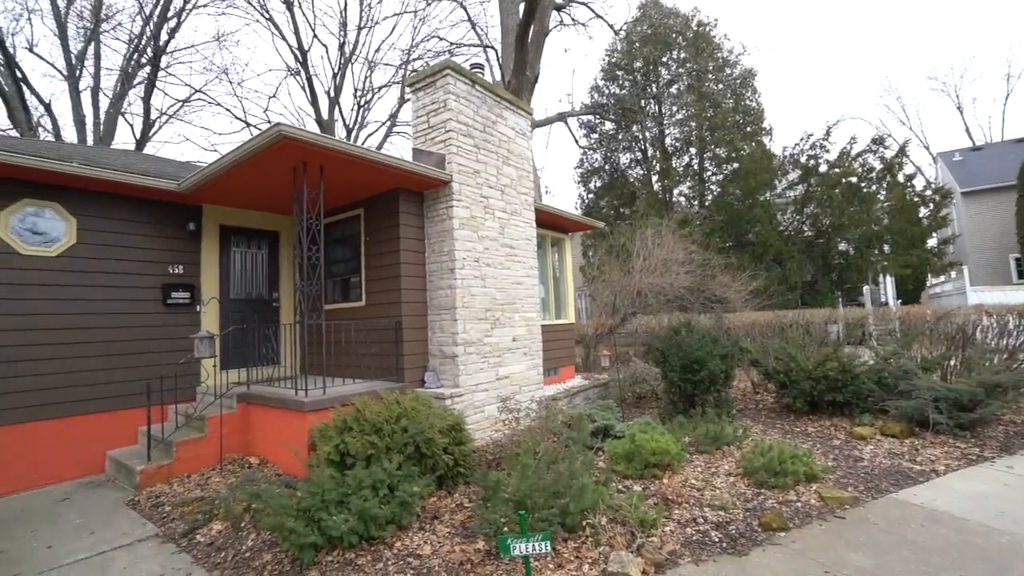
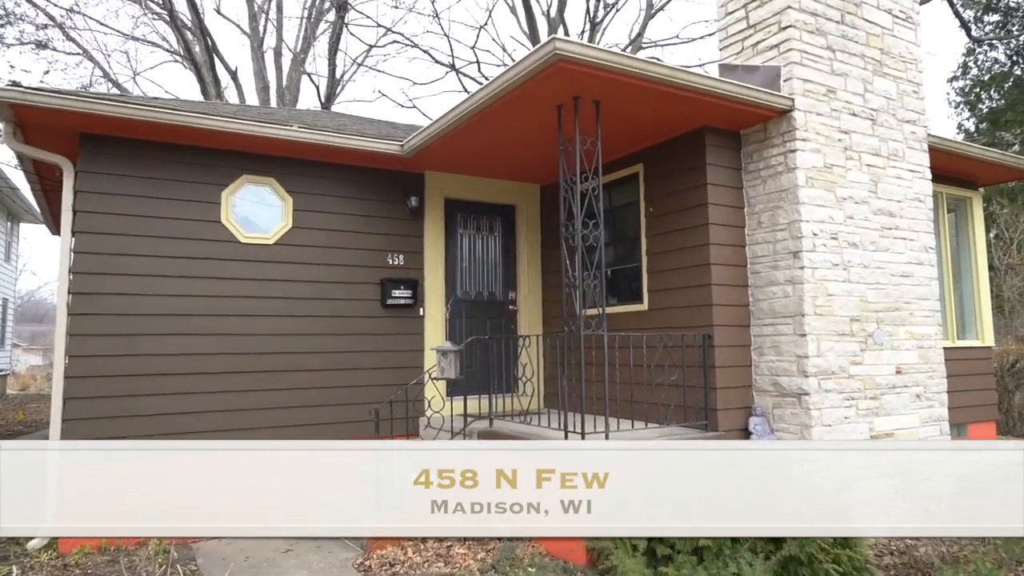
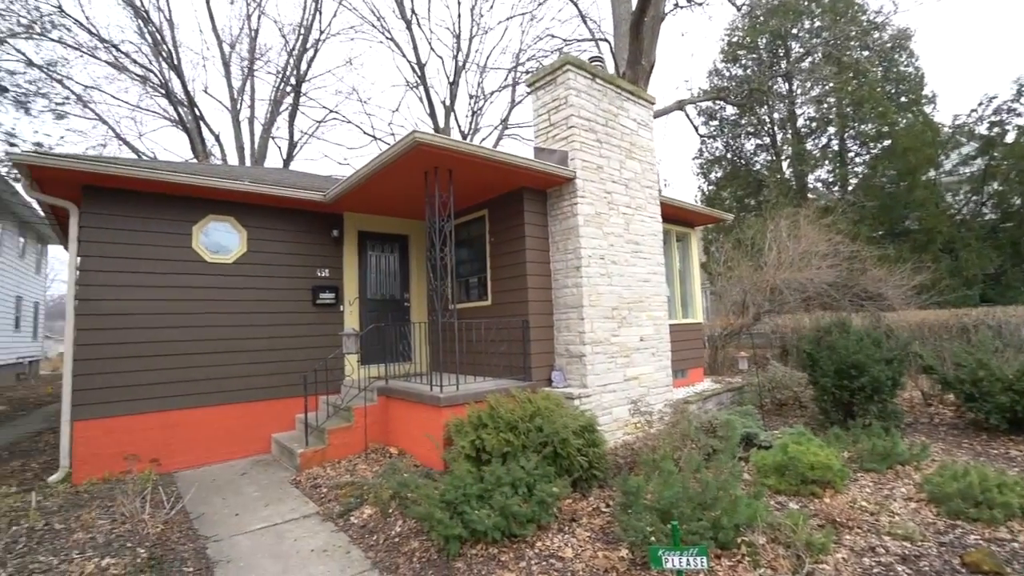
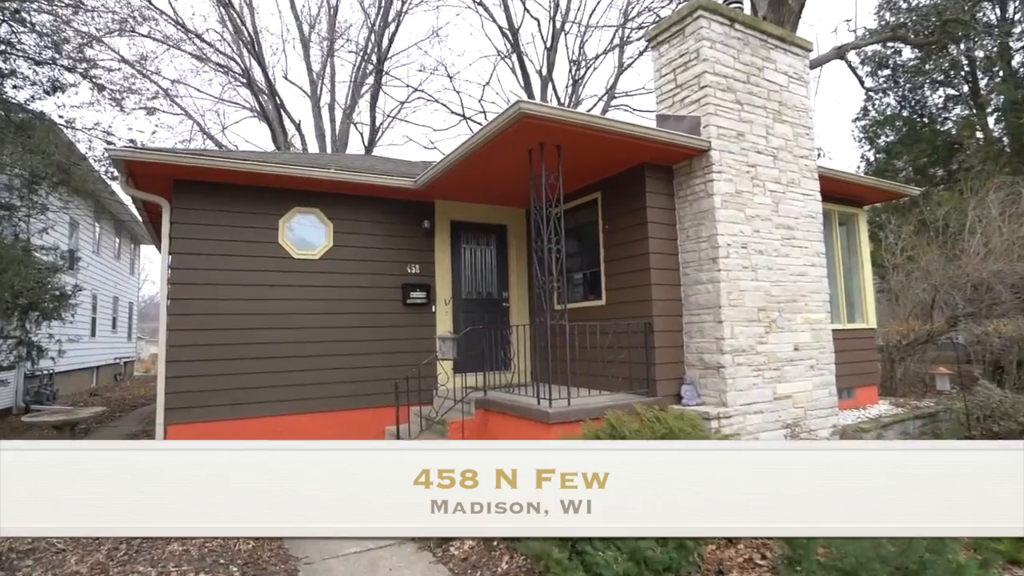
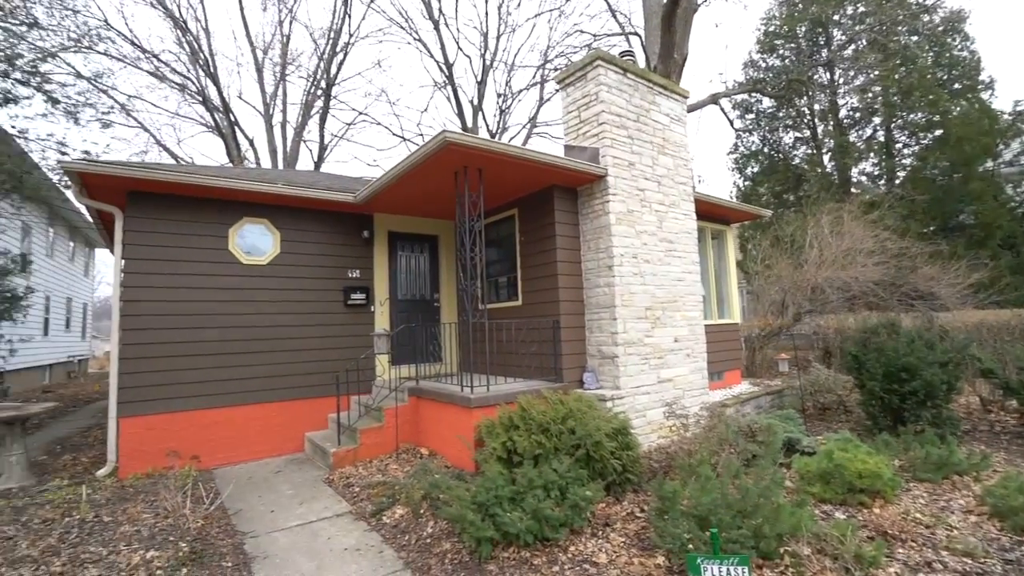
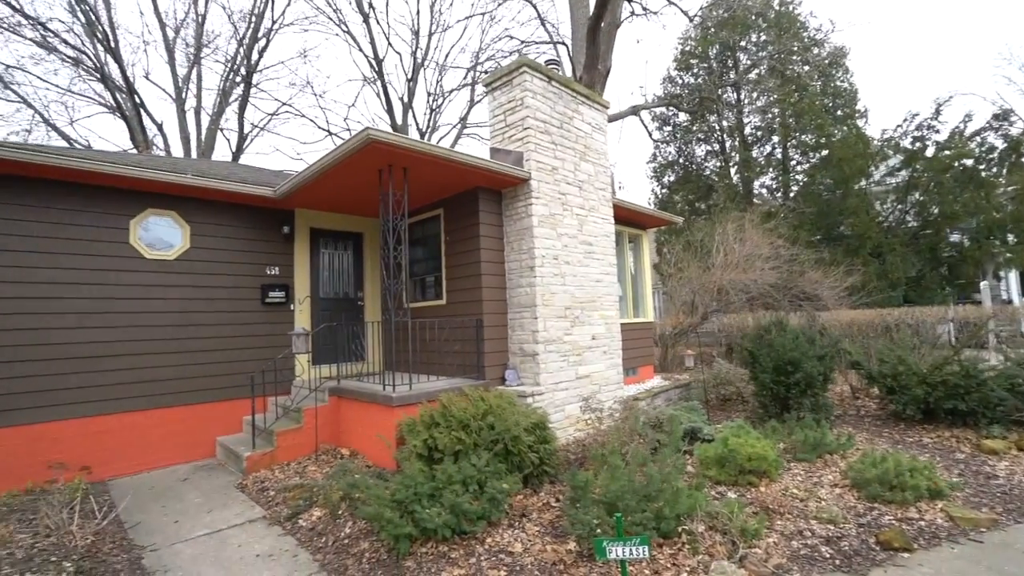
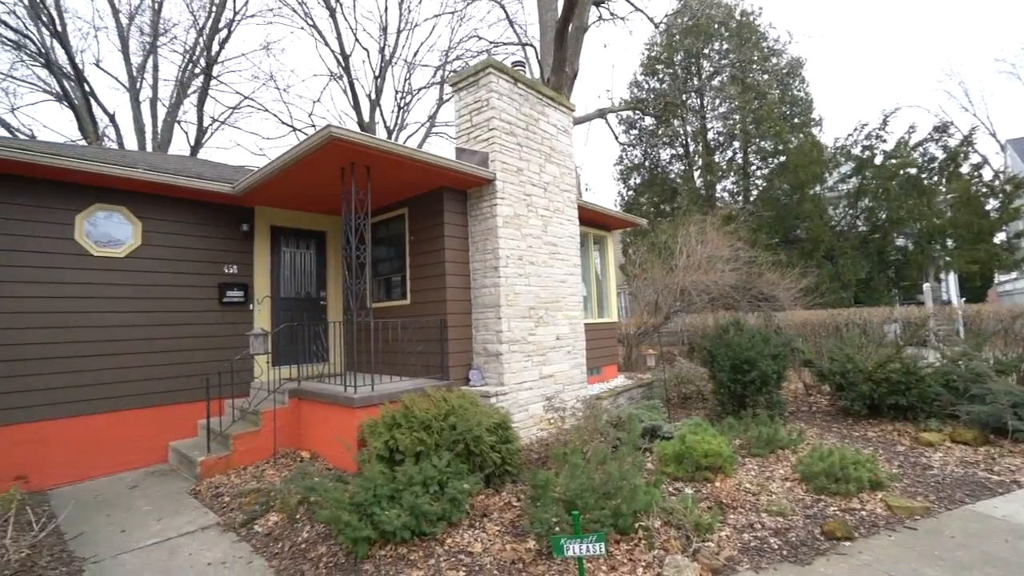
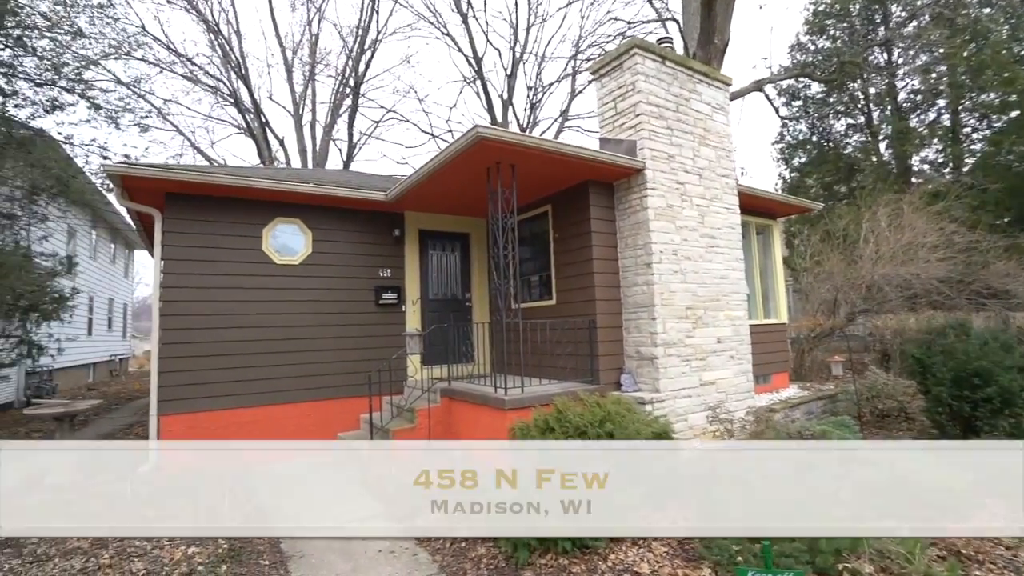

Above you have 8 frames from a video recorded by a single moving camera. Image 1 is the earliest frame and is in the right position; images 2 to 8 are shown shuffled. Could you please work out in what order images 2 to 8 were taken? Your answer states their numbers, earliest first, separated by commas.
7, 6, 3, 5, 8, 4, 2
